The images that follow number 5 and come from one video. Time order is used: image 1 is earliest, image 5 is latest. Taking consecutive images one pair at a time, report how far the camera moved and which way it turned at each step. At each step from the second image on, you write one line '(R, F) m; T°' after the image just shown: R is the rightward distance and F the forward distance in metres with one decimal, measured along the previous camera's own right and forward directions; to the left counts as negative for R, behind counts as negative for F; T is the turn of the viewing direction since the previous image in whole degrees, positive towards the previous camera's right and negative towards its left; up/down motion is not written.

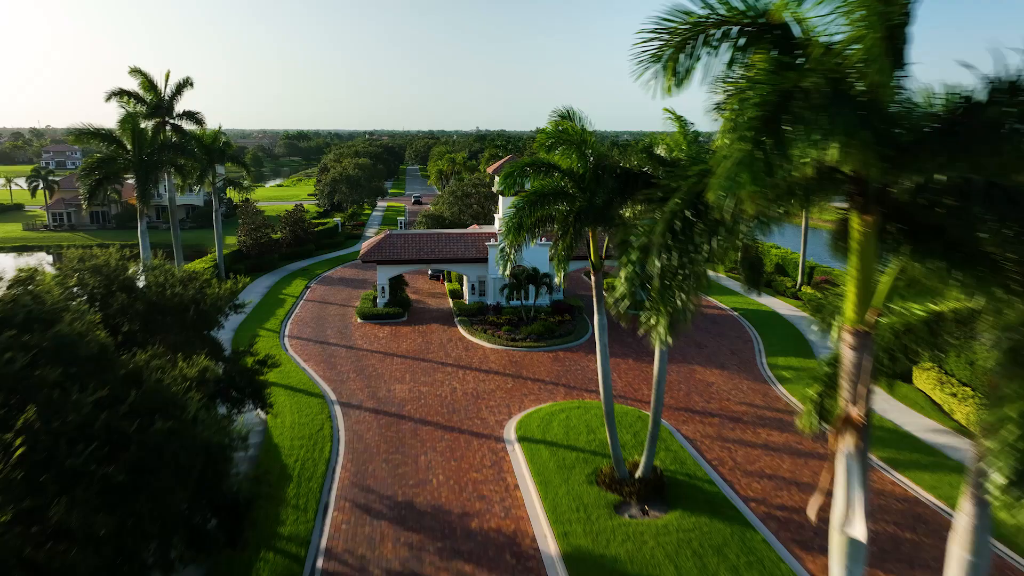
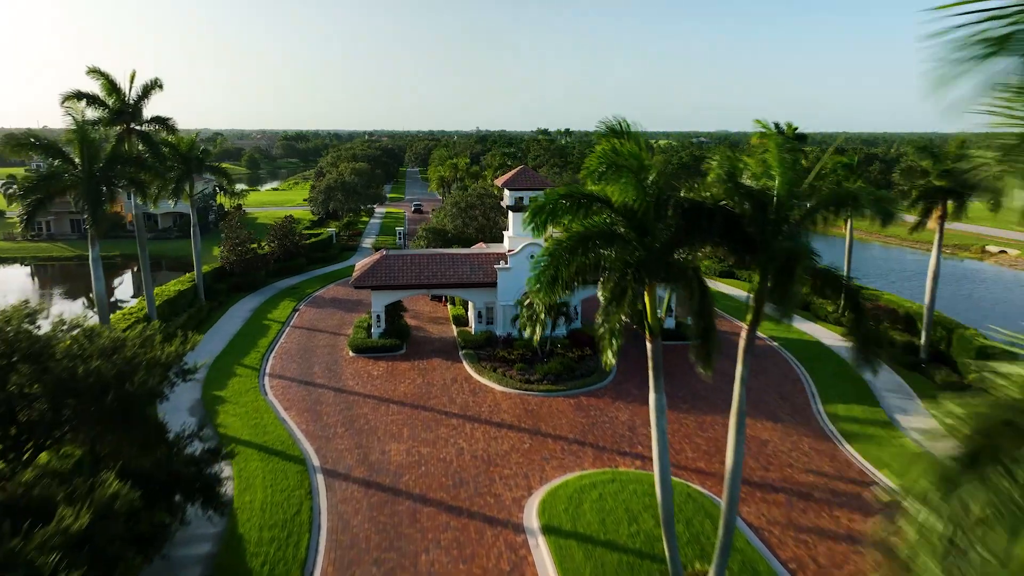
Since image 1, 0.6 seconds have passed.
(-0.5, +3.4) m; 0°
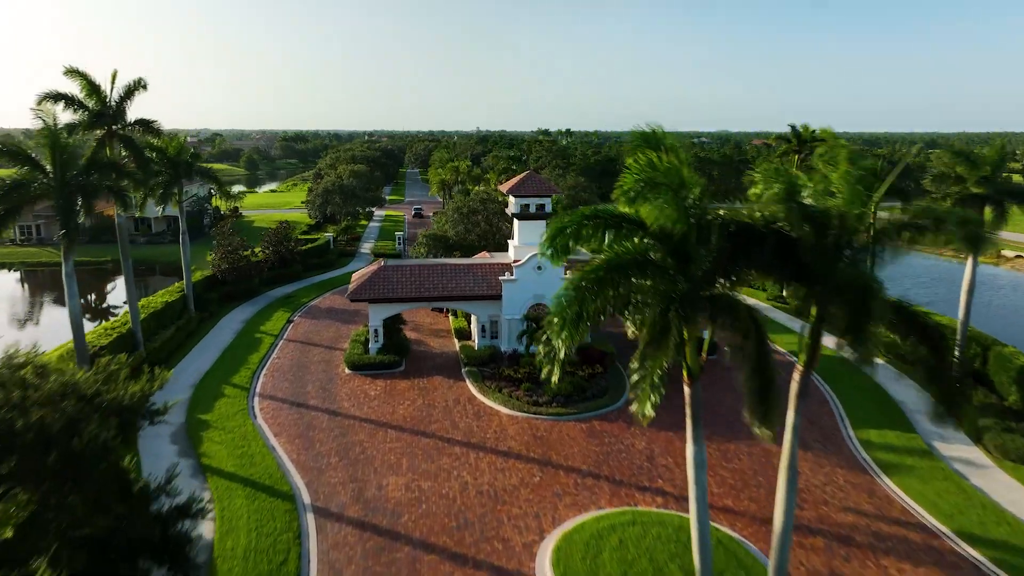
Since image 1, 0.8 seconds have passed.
(-0.2, +1.5) m; 0°
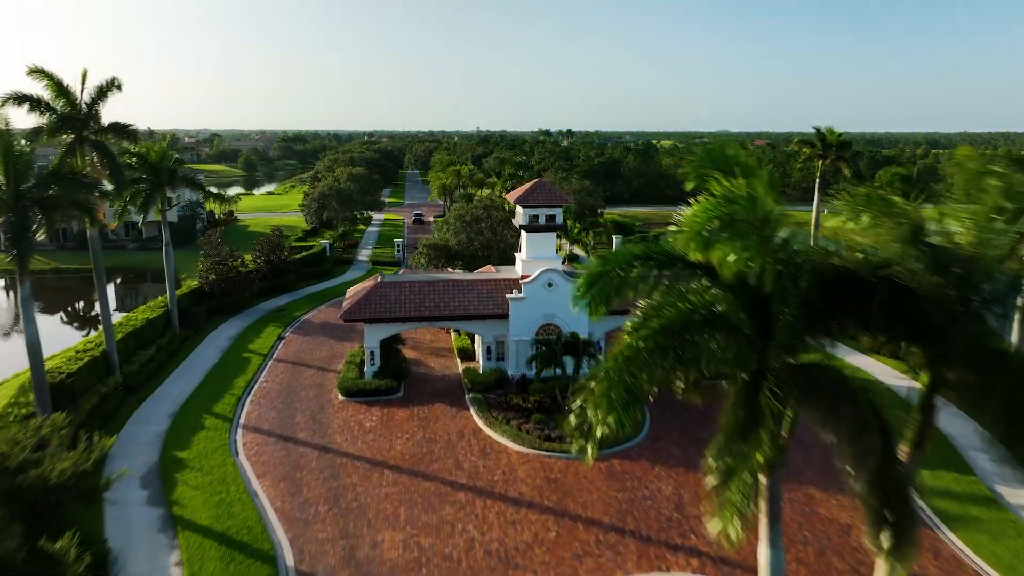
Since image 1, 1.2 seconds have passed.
(-0.3, +2.0) m; 0°
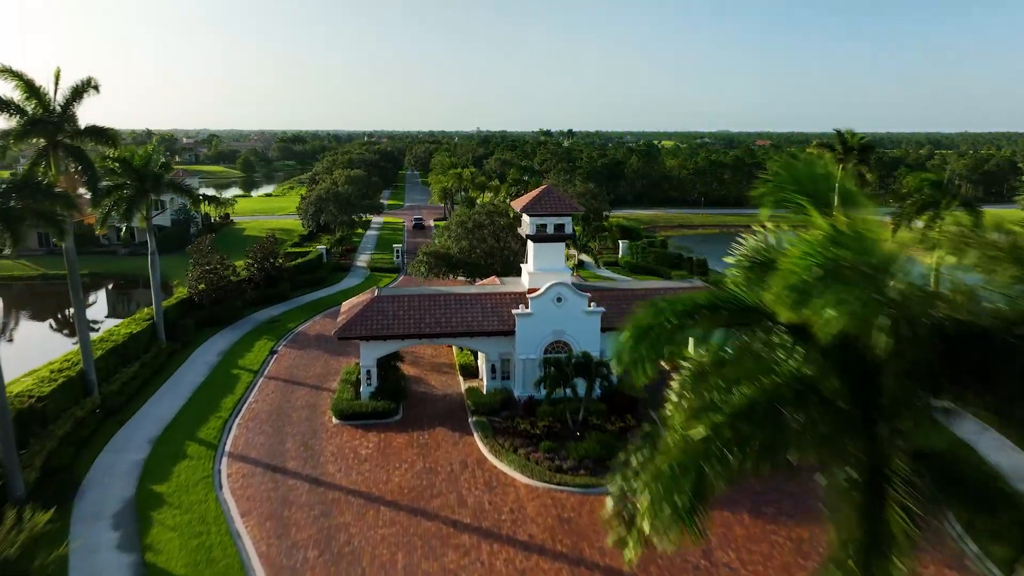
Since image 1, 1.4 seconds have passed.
(-0.2, +1.5) m; 0°
